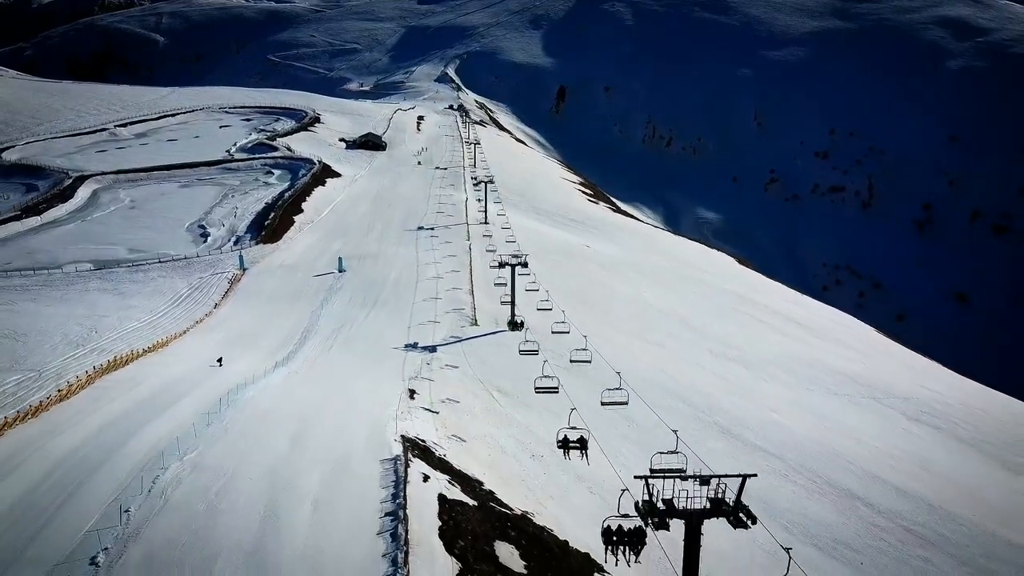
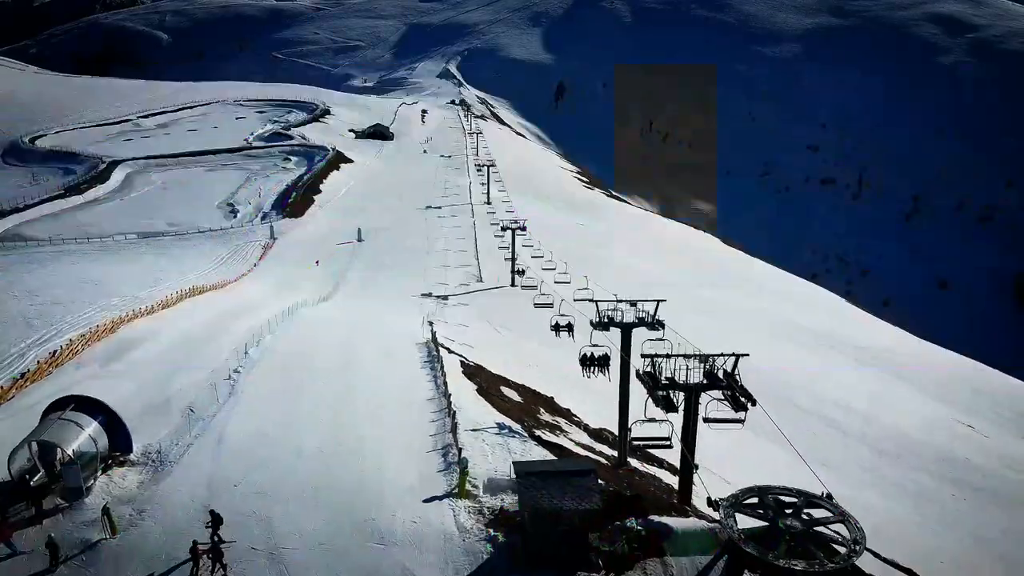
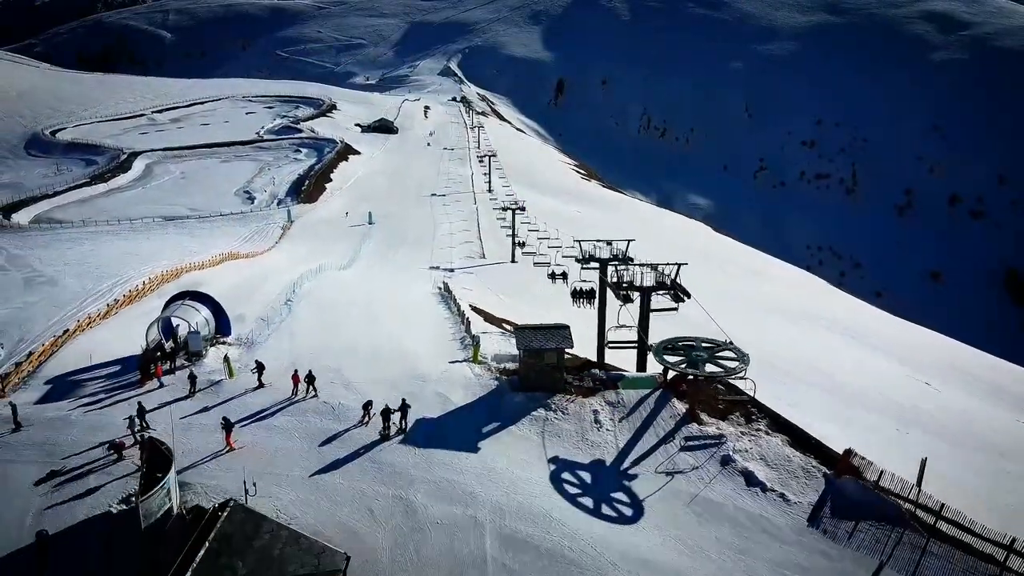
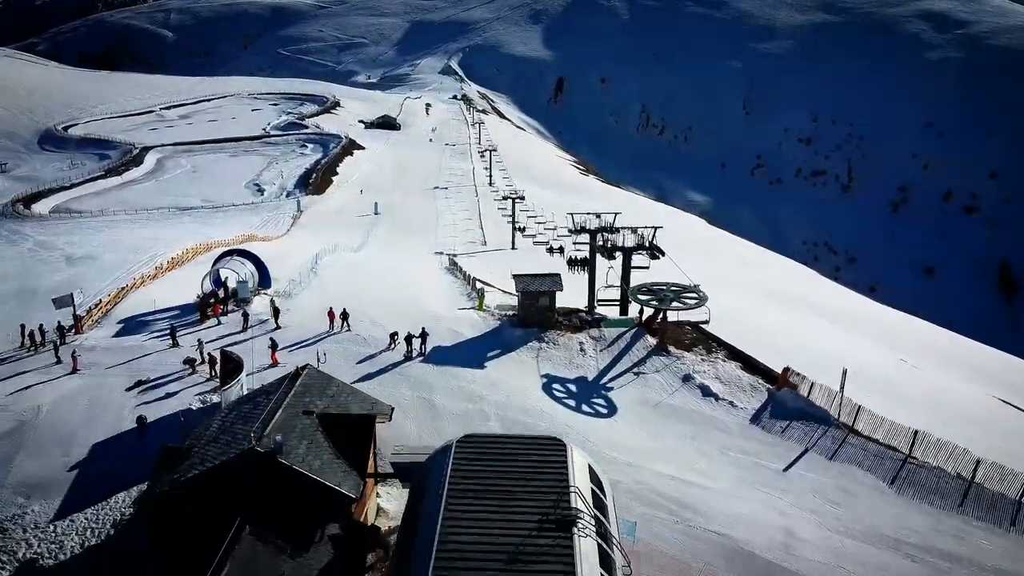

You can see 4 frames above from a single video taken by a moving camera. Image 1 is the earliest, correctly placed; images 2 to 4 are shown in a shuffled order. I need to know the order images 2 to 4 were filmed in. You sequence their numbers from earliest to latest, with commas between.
2, 3, 4
